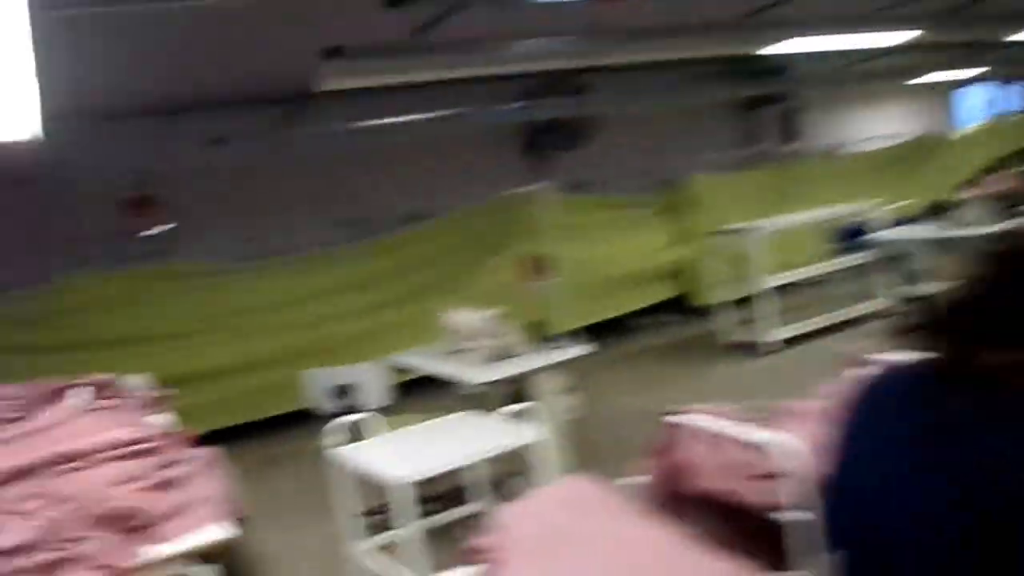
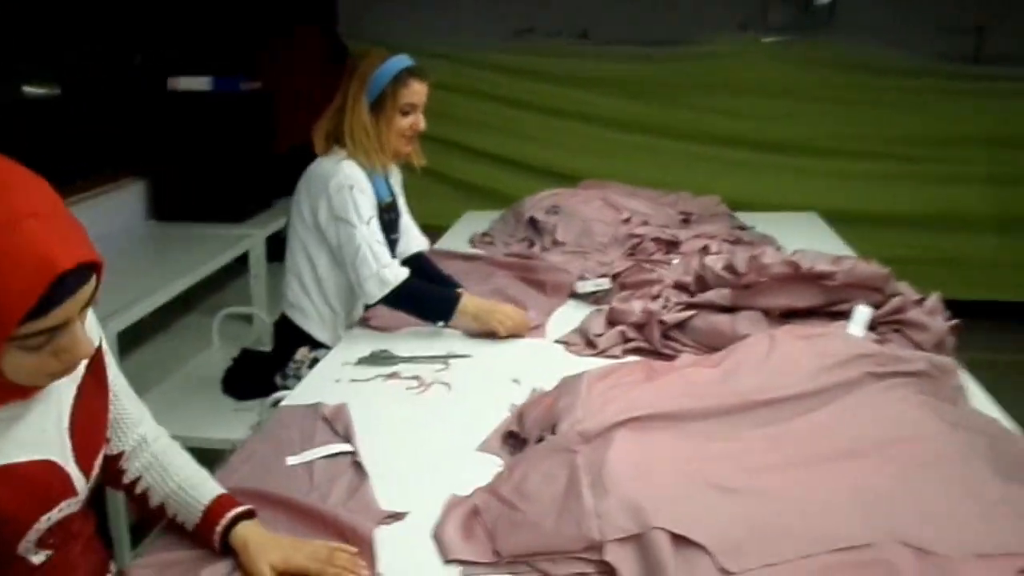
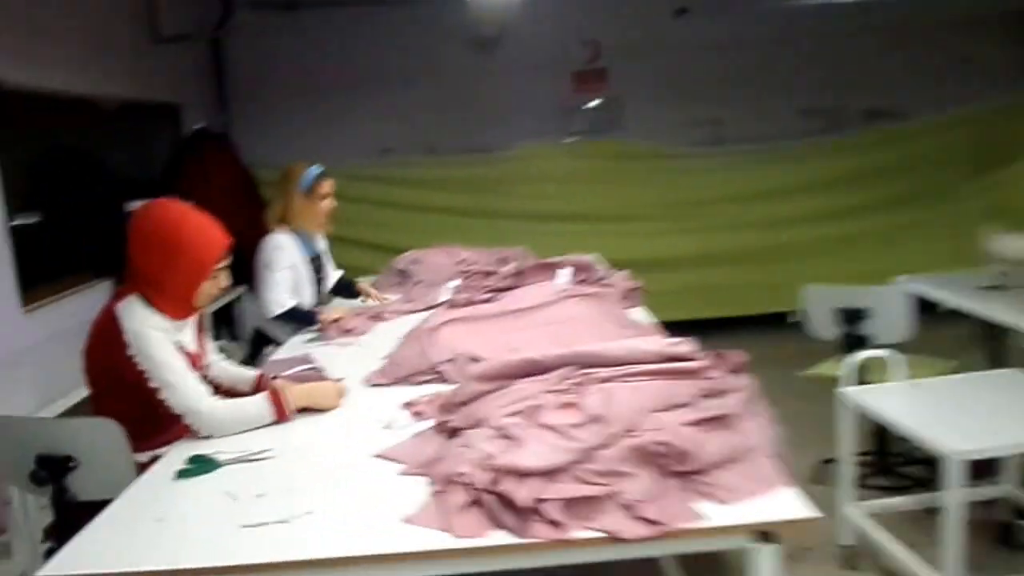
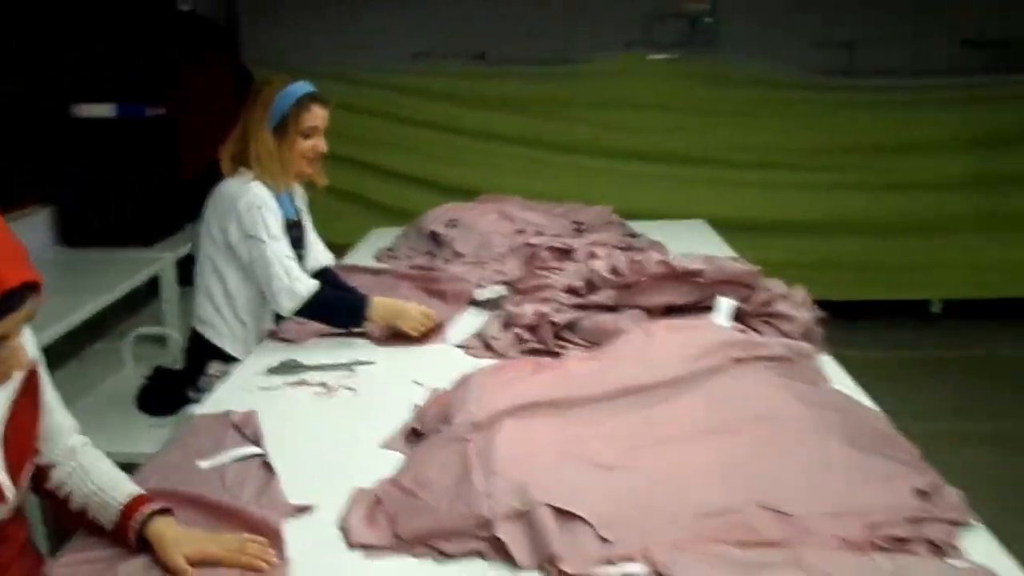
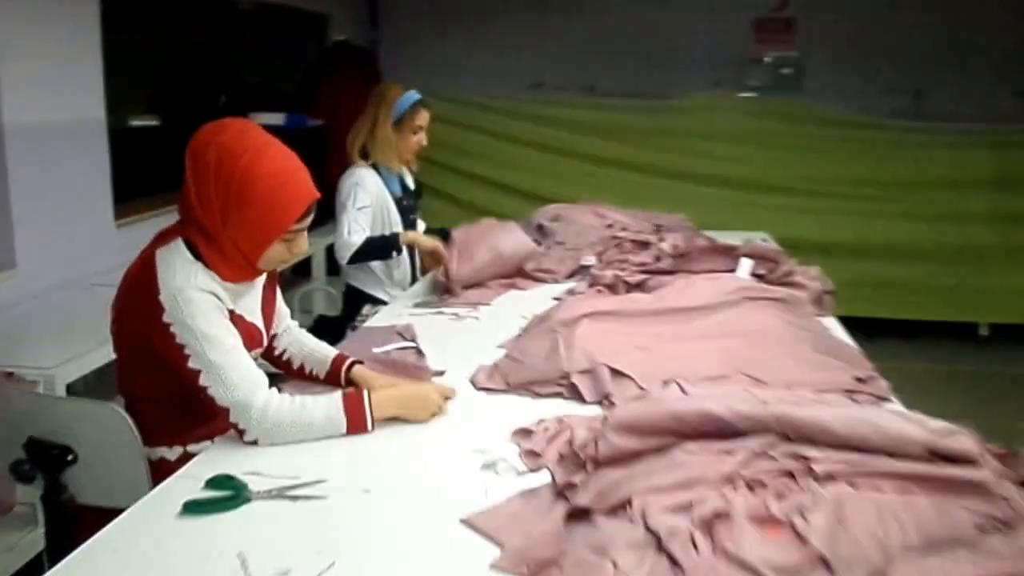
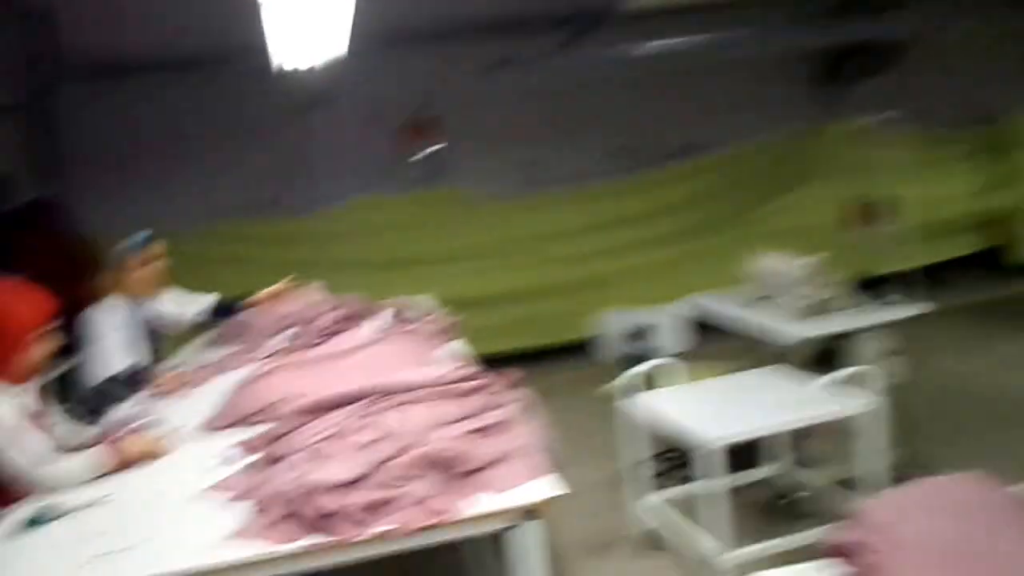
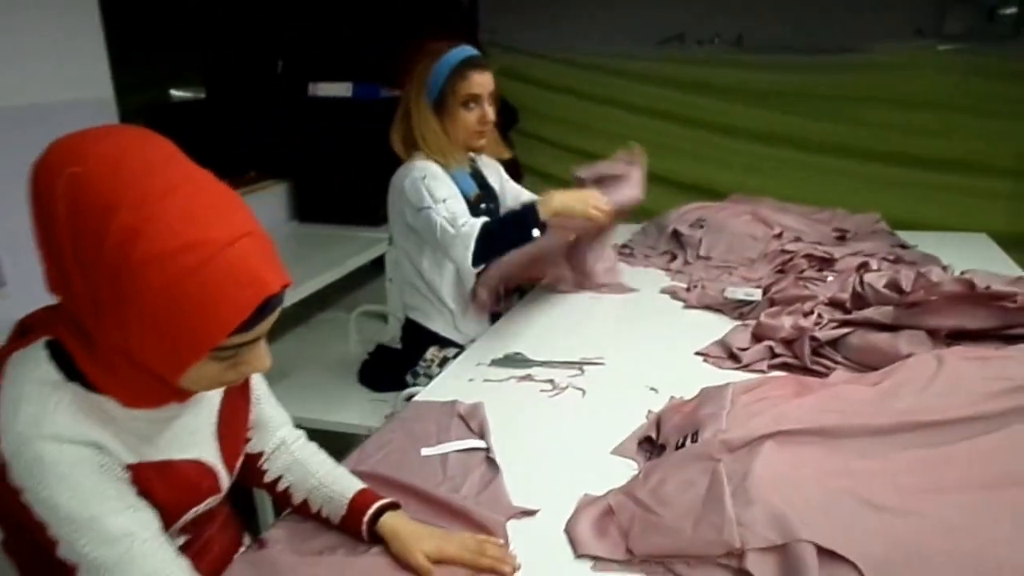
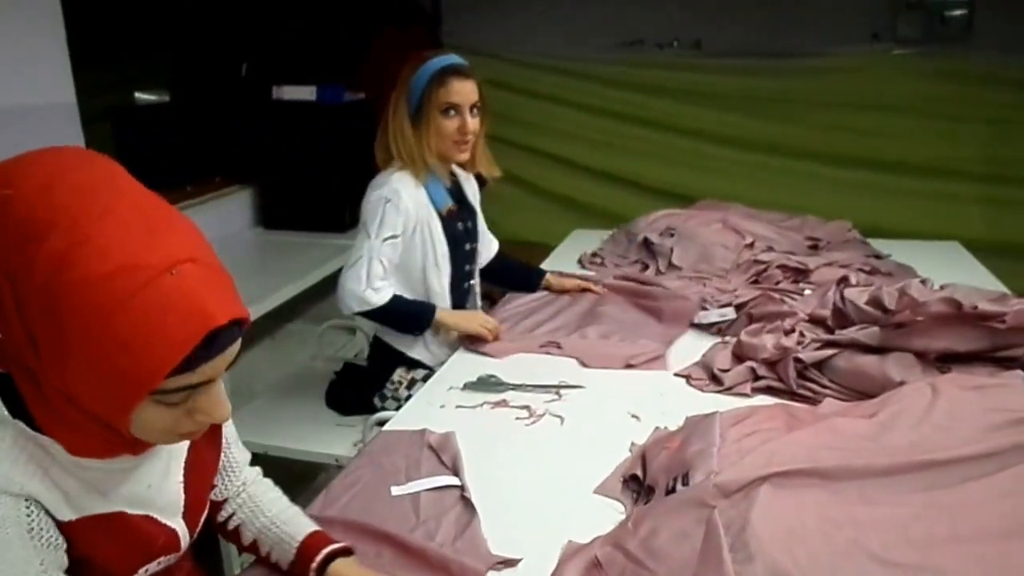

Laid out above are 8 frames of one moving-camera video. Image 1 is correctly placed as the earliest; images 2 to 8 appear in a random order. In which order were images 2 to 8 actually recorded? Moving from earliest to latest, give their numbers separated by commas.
6, 3, 5, 7, 8, 2, 4
